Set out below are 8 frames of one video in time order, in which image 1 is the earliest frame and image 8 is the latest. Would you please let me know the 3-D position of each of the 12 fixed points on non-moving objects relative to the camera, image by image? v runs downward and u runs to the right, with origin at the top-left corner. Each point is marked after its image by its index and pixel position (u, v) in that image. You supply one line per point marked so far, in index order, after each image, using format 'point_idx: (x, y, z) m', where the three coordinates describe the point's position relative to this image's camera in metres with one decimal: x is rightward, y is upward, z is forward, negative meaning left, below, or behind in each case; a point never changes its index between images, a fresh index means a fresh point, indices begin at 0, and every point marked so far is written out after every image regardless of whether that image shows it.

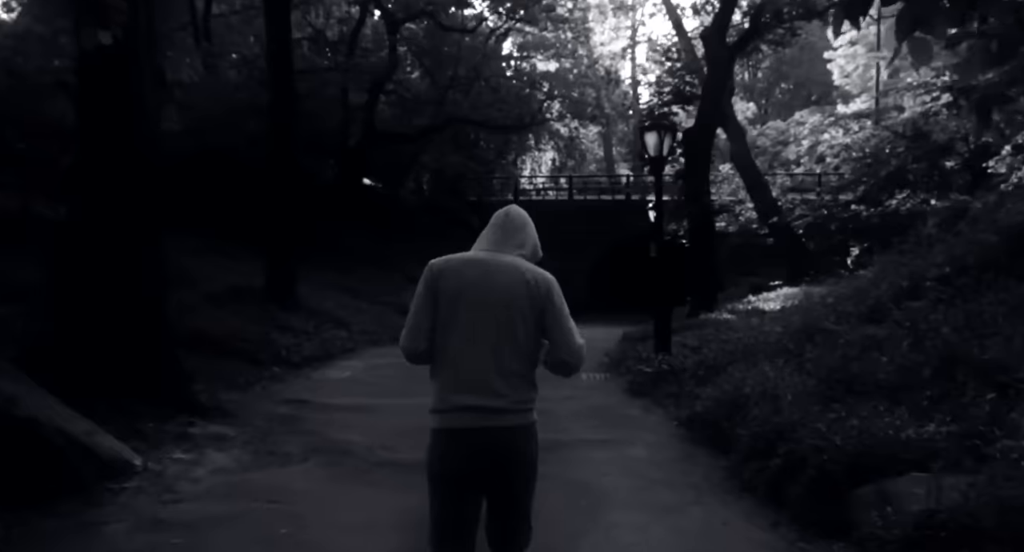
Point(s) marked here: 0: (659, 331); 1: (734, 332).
0: (+2.0, -0.8, +13.5) m
1: (+3.2, -0.8, +14.2) m
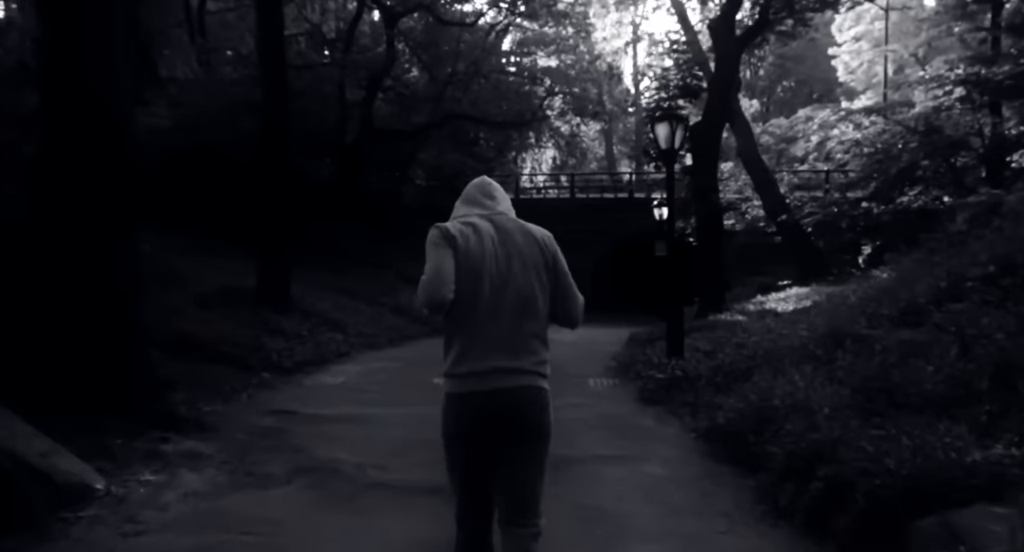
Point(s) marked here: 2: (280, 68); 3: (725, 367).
0: (+2.1, -0.8, +12.7) m
1: (+3.2, -0.8, +13.5) m
2: (-4.6, +4.1, +19.7) m
3: (+2.3, -1.0, +10.8) m
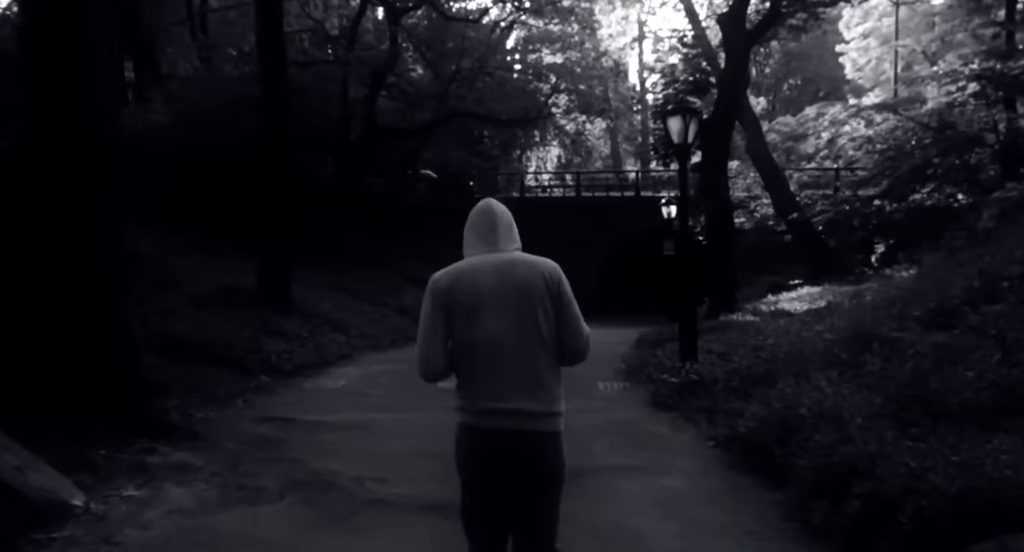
0: (+2.1, -0.8, +12.2) m
1: (+3.3, -0.8, +13.0) m
2: (-4.5, +4.2, +19.2) m
3: (+2.4, -1.0, +10.3) m
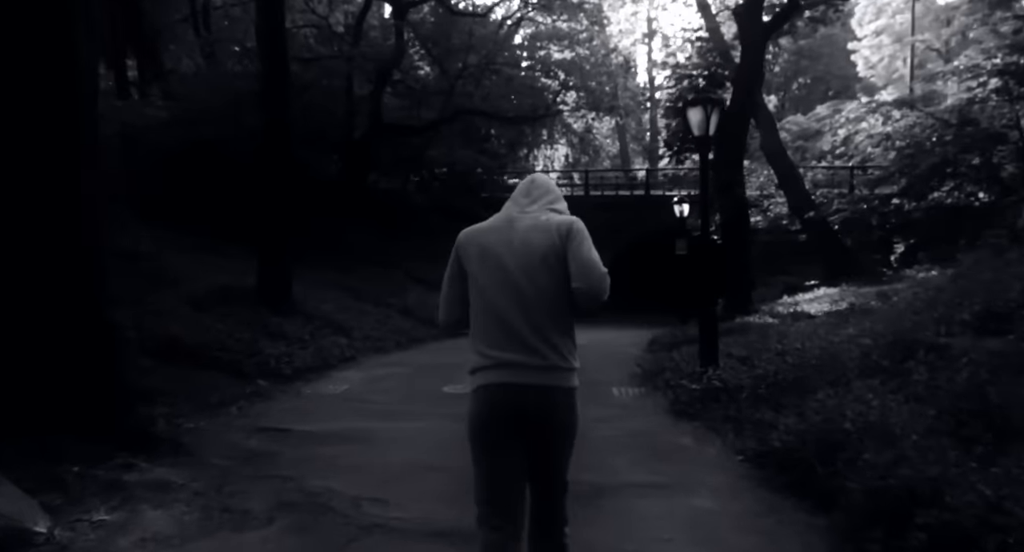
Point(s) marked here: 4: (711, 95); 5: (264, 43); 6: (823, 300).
0: (+2.3, -0.8, +11.6) m
1: (+3.5, -0.8, +12.3) m
2: (-4.3, +4.2, +18.6) m
3: (+2.5, -1.0, +9.6) m
4: (+2.3, +2.1, +11.3) m
5: (-4.7, +4.4, +18.6) m
6: (+6.2, -0.5, +19.7) m
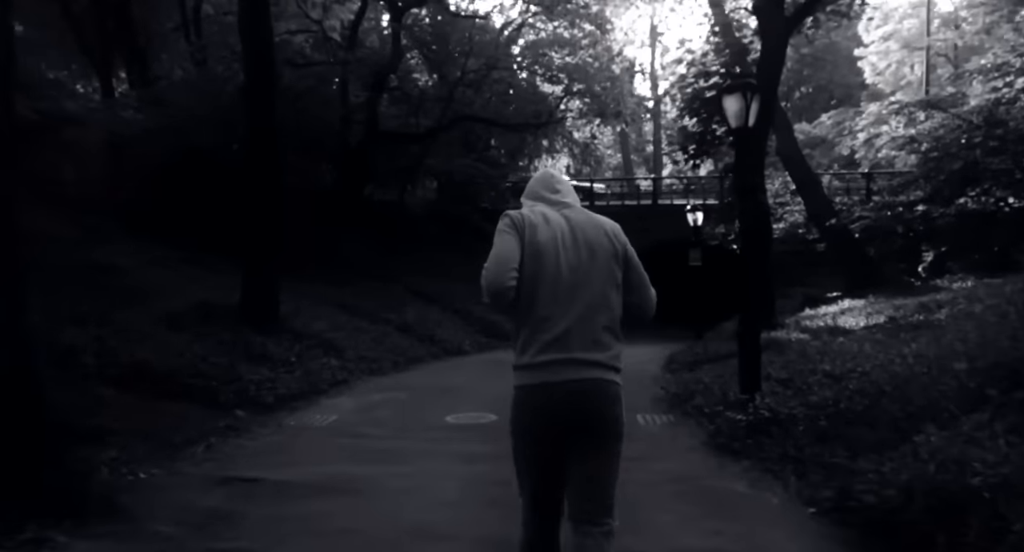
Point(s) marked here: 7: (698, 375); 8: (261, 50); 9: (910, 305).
0: (+2.4, -0.9, +10.1) m
1: (+3.6, -0.9, +10.9) m
2: (-4.3, +3.9, +17.2) m
3: (+2.6, -1.1, +8.1) m
4: (+2.4, +2.0, +9.9) m
5: (-4.6, +4.1, +17.2) m
6: (+6.3, -0.7, +18.2) m
7: (+2.7, -1.4, +14.1) m
8: (-4.4, +3.9, +17.2) m
9: (+6.9, -0.5, +17.0) m
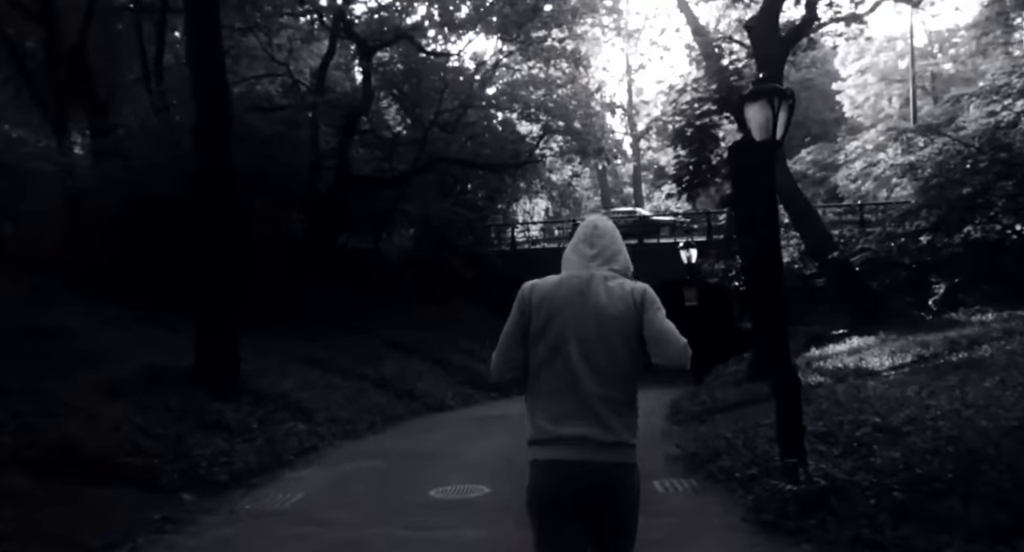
0: (+2.4, -1.2, +8.5) m
1: (+3.5, -1.3, +9.3) m
2: (-4.6, +3.0, +15.7) m
3: (+2.6, -1.3, +6.6) m
4: (+2.3, +1.6, +8.5) m
5: (-4.9, +3.2, +15.7) m
6: (+6.1, -1.3, +16.7) m
7: (+2.5, -1.9, +12.5) m
8: (-4.7, +3.0, +15.7) m
9: (+6.7, -1.0, +15.5) m
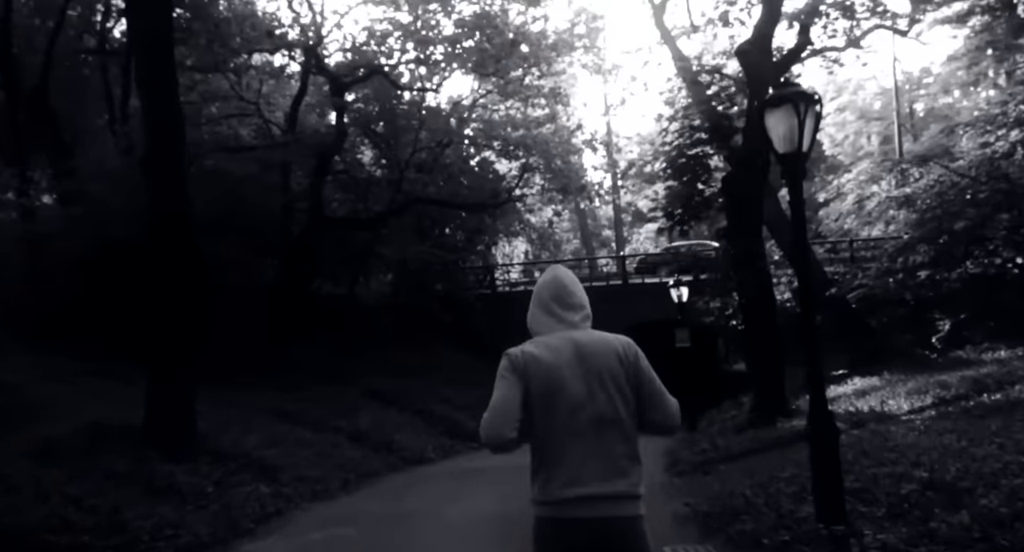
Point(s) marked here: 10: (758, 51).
0: (+2.3, -1.5, +7.3) m
1: (+3.4, -1.5, +8.1) m
2: (-4.9, +2.3, +14.5) m
3: (+2.6, -1.5, +5.4) m
4: (+2.2, +1.4, +7.4) m
5: (-5.2, +2.5, +14.5) m
6: (+5.8, -1.9, +15.6) m
7: (+2.4, -2.3, +11.3) m
8: (-5.0, +2.4, +14.5) m
9: (+6.4, -1.5, +14.4) m
10: (+4.3, +4.0, +17.4) m
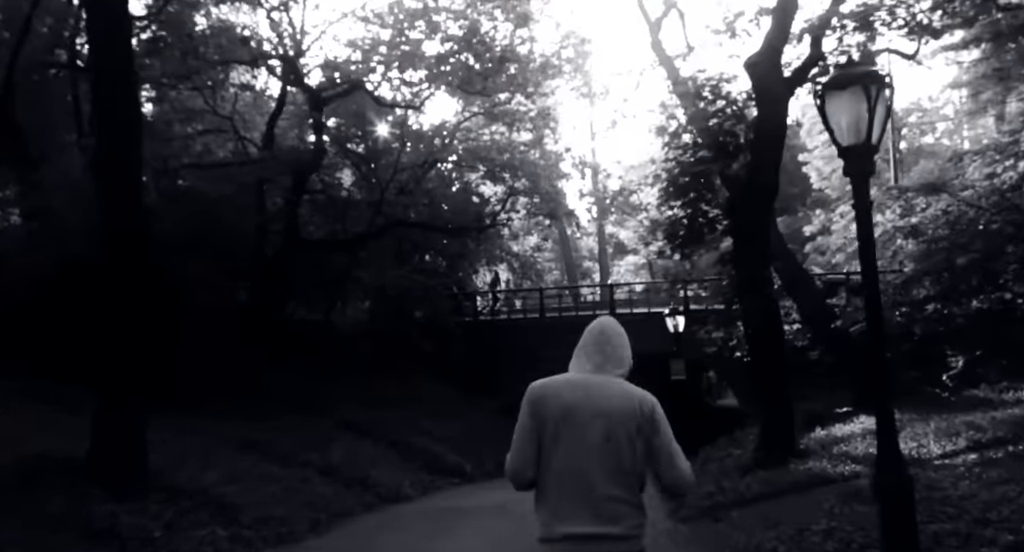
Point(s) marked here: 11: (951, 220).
0: (+2.3, -1.6, +6.0) m
1: (+3.4, -1.7, +6.9) m
2: (-5.0, +2.1, +13.2) m
3: (+2.7, -1.5, +4.1) m
4: (+2.2, +1.3, +6.2) m
5: (-5.3, +2.3, +13.1) m
6: (+5.7, -2.3, +14.4) m
7: (+2.3, -2.6, +10.0) m
8: (-5.0, +2.2, +13.1) m
9: (+6.3, -2.0, +13.2) m
10: (+4.2, +3.5, +16.4) m
11: (+8.7, +1.1, +19.6) m
